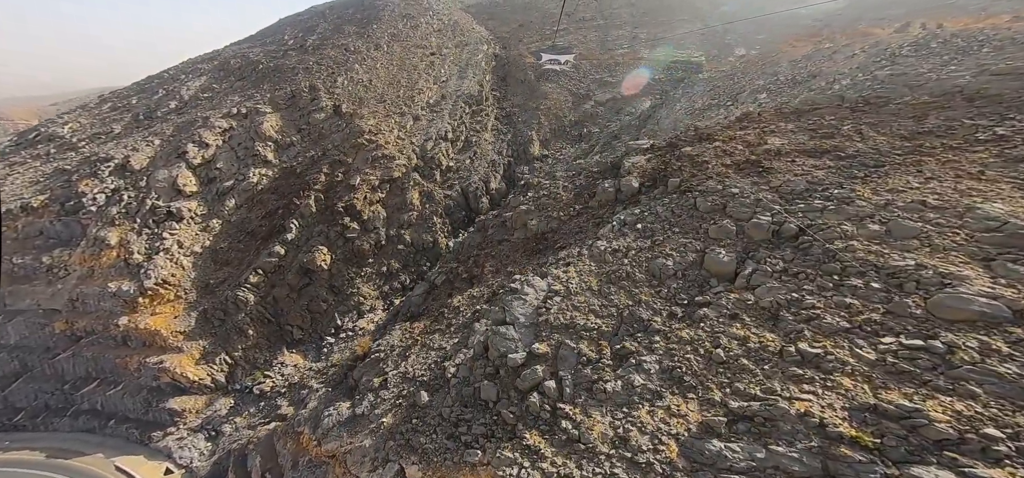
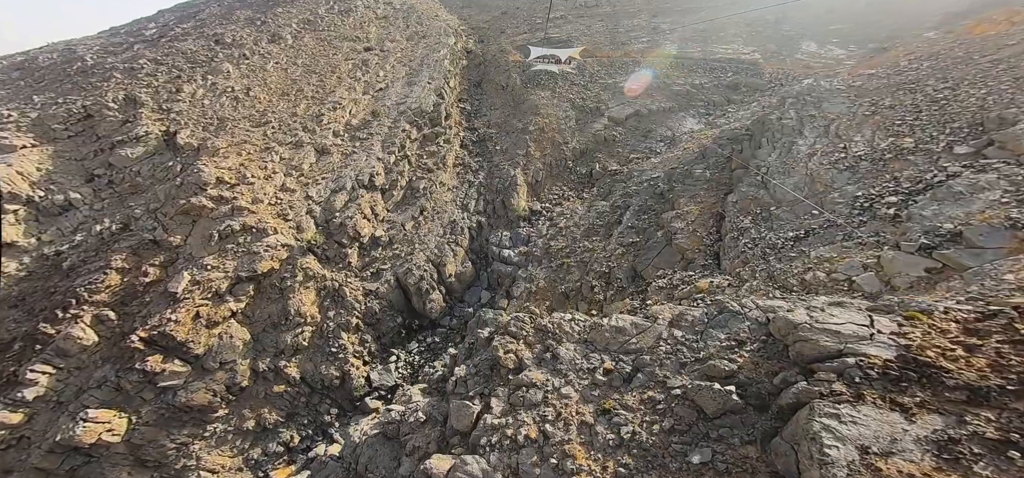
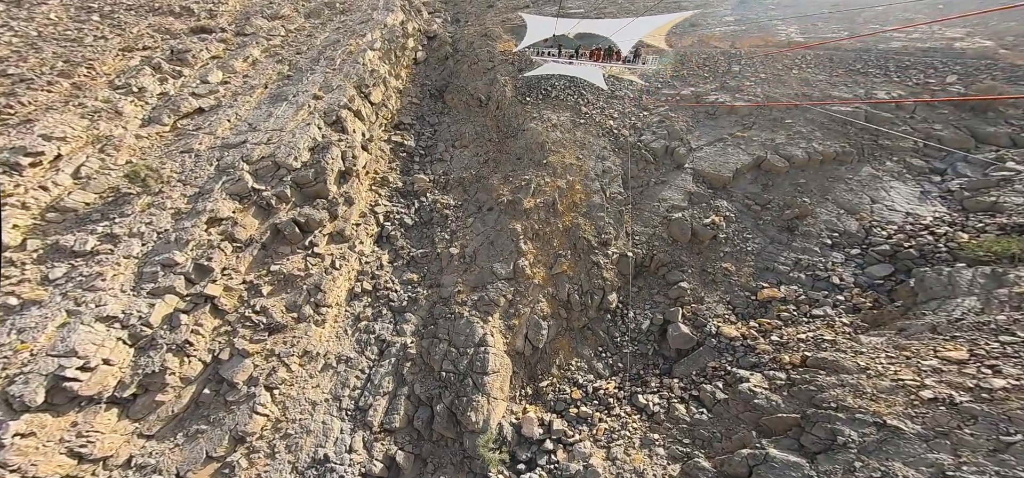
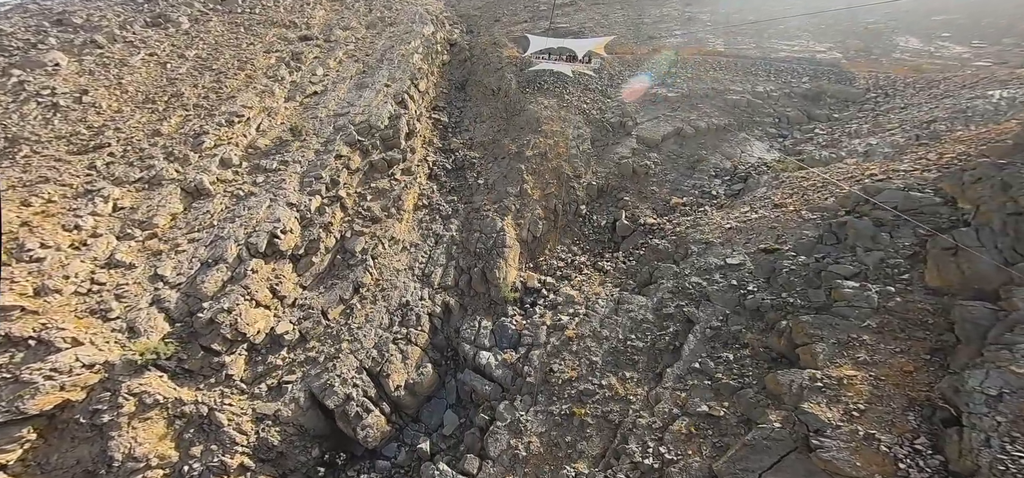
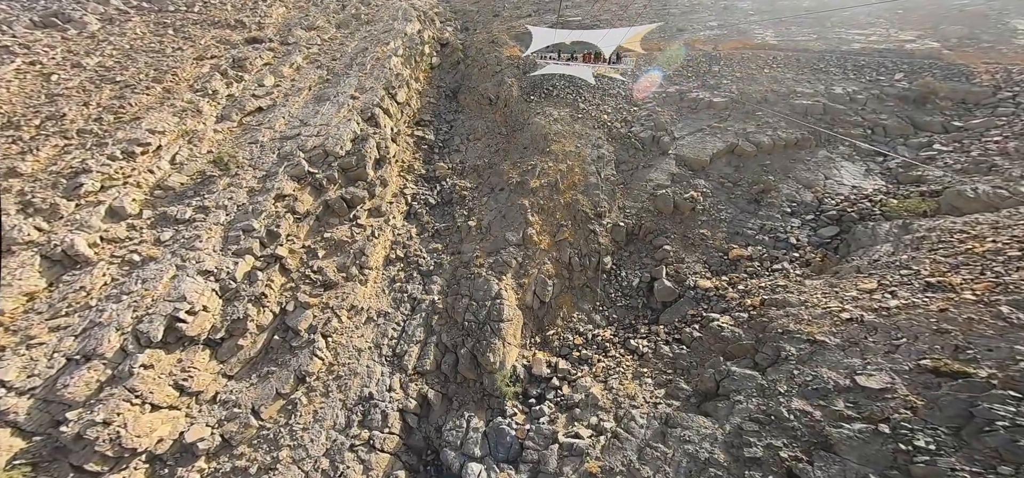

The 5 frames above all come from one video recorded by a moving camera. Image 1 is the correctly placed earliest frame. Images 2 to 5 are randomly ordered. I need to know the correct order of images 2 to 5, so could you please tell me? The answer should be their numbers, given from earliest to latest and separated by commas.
2, 4, 5, 3
